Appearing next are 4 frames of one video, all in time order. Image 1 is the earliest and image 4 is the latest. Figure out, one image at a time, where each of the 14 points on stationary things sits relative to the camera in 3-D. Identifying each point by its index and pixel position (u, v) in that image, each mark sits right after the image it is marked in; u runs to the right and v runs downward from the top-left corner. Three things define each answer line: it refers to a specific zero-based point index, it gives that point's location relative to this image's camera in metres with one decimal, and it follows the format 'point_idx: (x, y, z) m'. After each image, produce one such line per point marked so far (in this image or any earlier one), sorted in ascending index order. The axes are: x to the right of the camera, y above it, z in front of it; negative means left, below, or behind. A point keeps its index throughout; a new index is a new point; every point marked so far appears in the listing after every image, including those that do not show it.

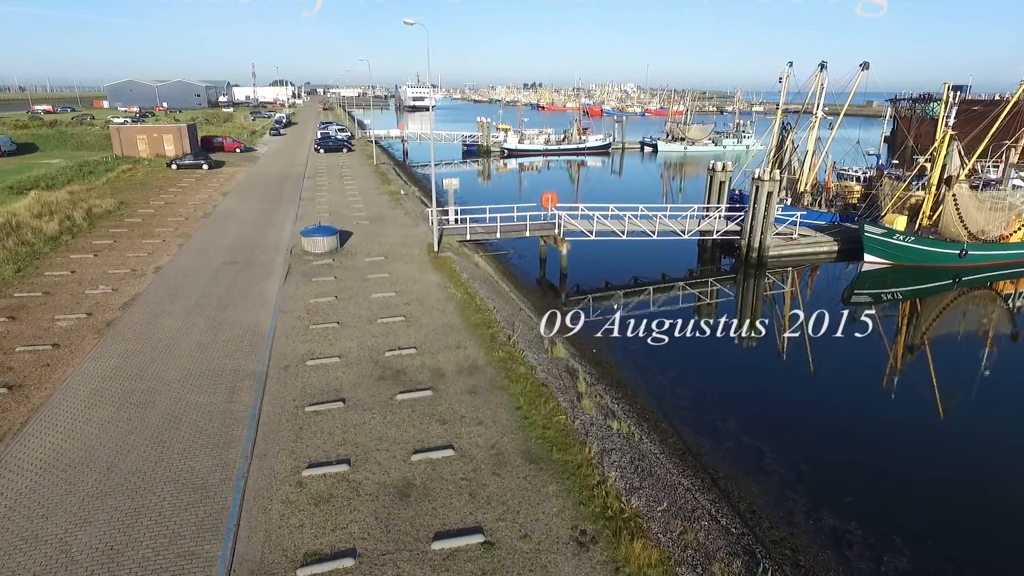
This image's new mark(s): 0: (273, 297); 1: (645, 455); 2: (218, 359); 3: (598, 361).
0: (-5.5, -0.2, +12.9) m
1: (+2.0, -2.5, +8.6) m
2: (-5.2, -1.3, +9.9) m
3: (+2.0, -1.7, +13.2) m
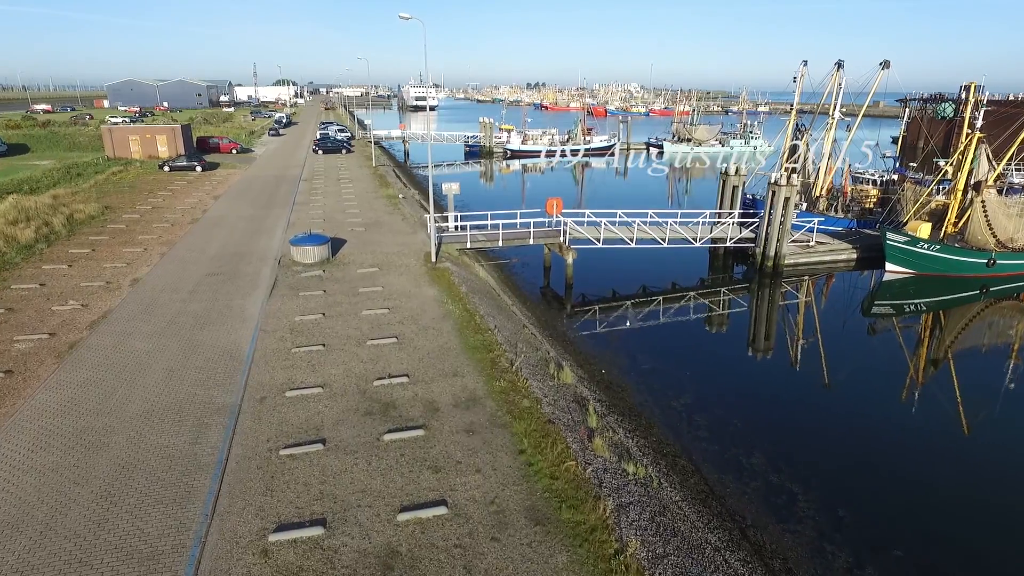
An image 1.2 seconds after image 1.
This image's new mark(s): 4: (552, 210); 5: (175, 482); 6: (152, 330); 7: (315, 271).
0: (-5.5, -0.6, +11.9) m
1: (+2.1, -2.9, +7.5) m
2: (-5.2, -1.6, +8.9) m
3: (+2.1, -2.1, +12.2) m
4: (+1.3, +2.6, +19.0) m
5: (-4.2, -2.4, +6.9) m
6: (-7.1, -0.8, +11.0) m
7: (-5.2, +0.5, +14.9) m
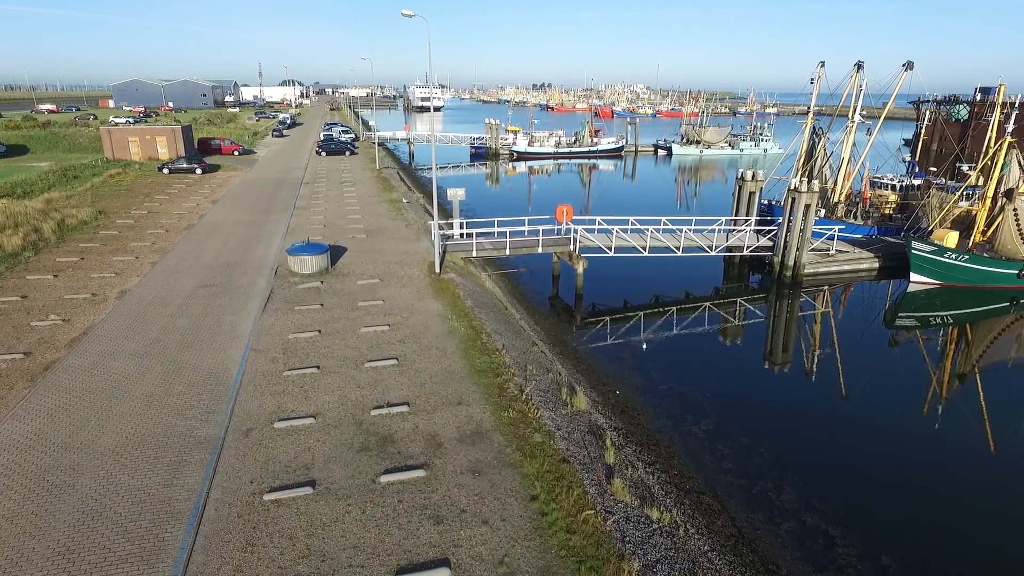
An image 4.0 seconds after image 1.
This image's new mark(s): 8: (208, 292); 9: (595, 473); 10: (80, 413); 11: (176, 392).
0: (-5.3, -0.9, +11.1) m
1: (+2.2, -3.3, +6.7) m
2: (-5.0, -1.9, +8.1) m
3: (+2.3, -2.4, +11.3) m
4: (+1.6, +2.3, +18.2) m
5: (-4.0, -2.7, +6.1) m
6: (-6.9, -1.1, +10.3) m
7: (-5.0, +0.2, +14.1) m
8: (-7.2, -0.1, +13.2) m
9: (+1.1, -2.5, +7.6) m
10: (-6.4, -1.8, +8.2) m
11: (-5.3, -1.6, +8.9) m
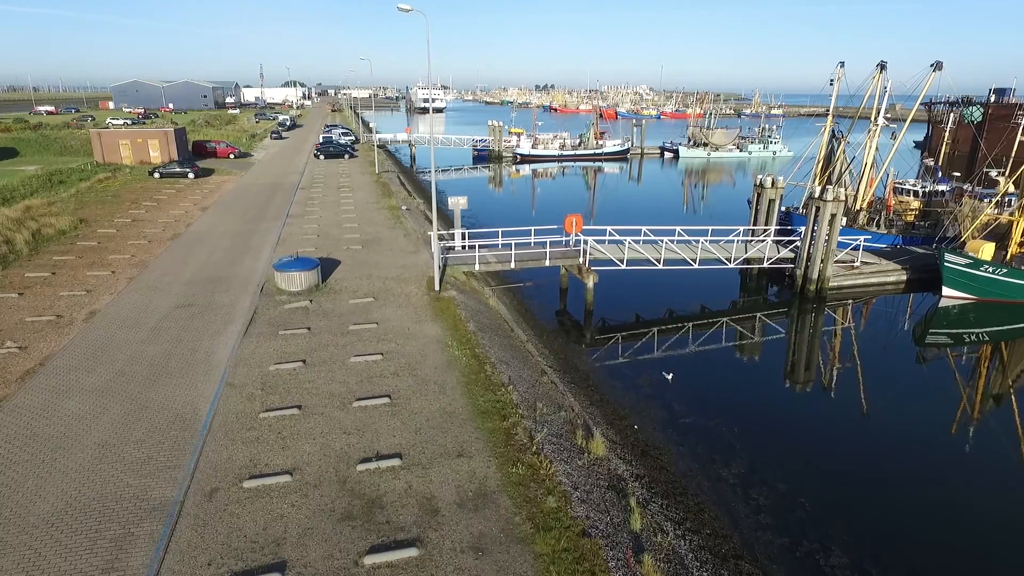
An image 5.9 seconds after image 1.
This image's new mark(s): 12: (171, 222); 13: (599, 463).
0: (-5.1, -1.3, +9.9) m
1: (+2.3, -3.7, +5.5) m
2: (-4.9, -2.4, +7.0) m
3: (+2.4, -2.9, +10.1) m
4: (+1.8, +1.8, +17.0) m
5: (-3.9, -3.1, +5.0) m
6: (-6.8, -1.6, +9.1) m
7: (-4.9, -0.3, +13.0) m
8: (-7.0, -0.5, +12.0) m
9: (+1.2, -2.9, +6.3) m
10: (-6.2, -2.3, +7.1) m
11: (-5.2, -2.1, +7.7) m
12: (-12.1, +2.3, +19.9) m
13: (+1.3, -2.6, +8.2) m
